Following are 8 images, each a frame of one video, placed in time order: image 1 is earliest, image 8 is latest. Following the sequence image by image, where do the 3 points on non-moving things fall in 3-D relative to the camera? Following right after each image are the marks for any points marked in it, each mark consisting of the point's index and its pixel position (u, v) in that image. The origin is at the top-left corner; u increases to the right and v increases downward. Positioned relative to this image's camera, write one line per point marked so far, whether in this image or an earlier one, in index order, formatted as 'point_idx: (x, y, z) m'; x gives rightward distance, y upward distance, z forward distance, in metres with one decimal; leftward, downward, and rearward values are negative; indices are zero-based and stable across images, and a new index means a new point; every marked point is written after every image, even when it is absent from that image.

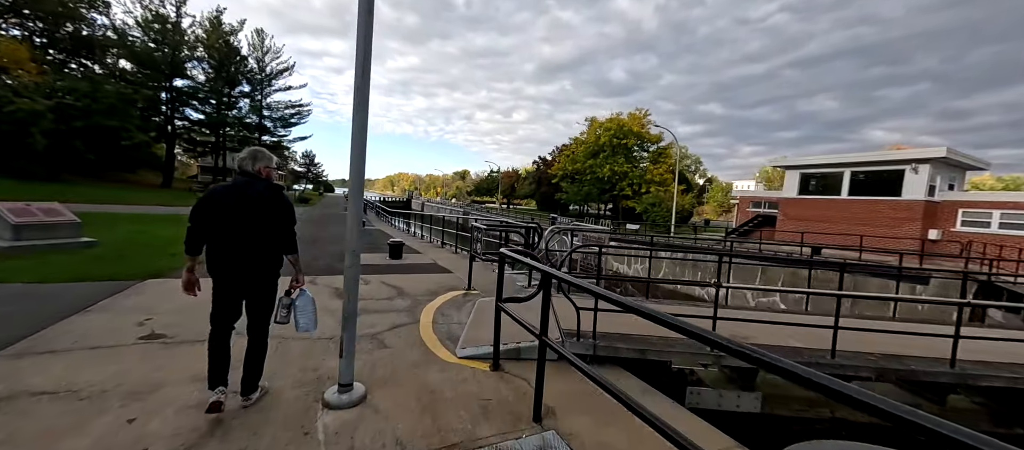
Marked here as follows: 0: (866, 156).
0: (+12.2, +2.4, +12.5) m
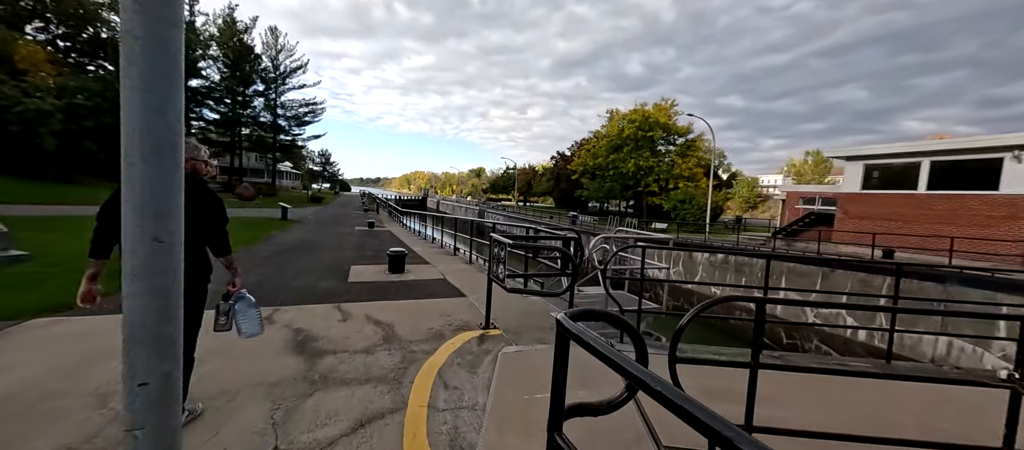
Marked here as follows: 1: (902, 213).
0: (+12.8, +2.4, +10.6) m
1: (+12.5, +0.4, +11.7) m
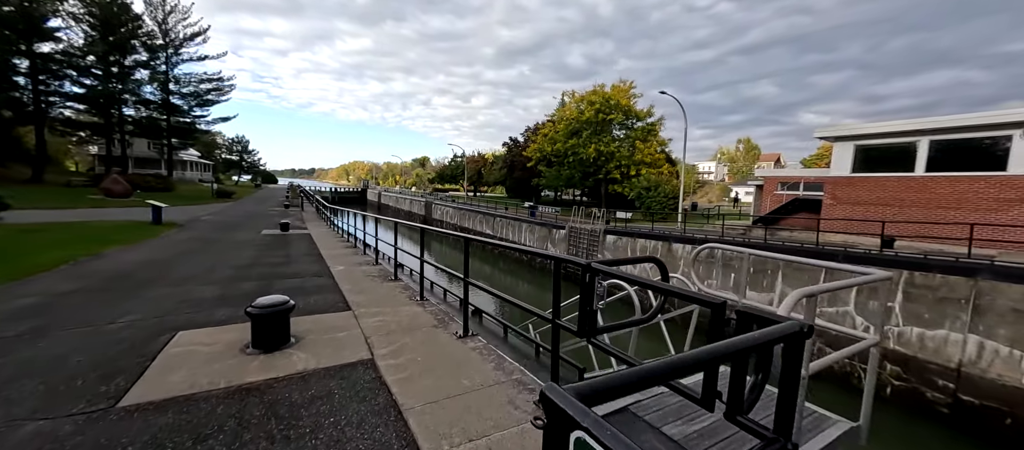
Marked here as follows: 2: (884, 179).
0: (+11.8, +2.8, +9.7) m
1: (+11.4, +0.8, +10.8) m
2: (+11.3, +1.4, +11.0) m
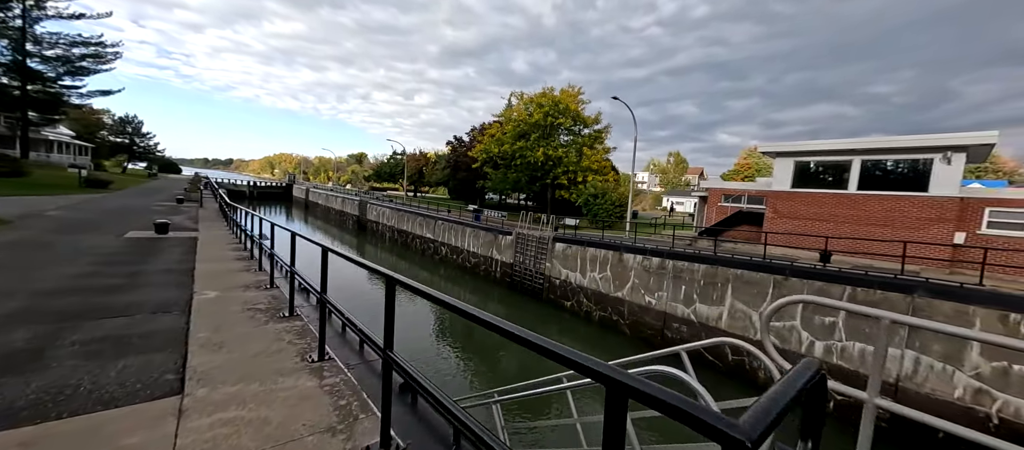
0: (+10.5, +2.3, +10.2) m
1: (+9.9, +0.3, +11.2) m
2: (+9.7, +1.0, +11.4) m
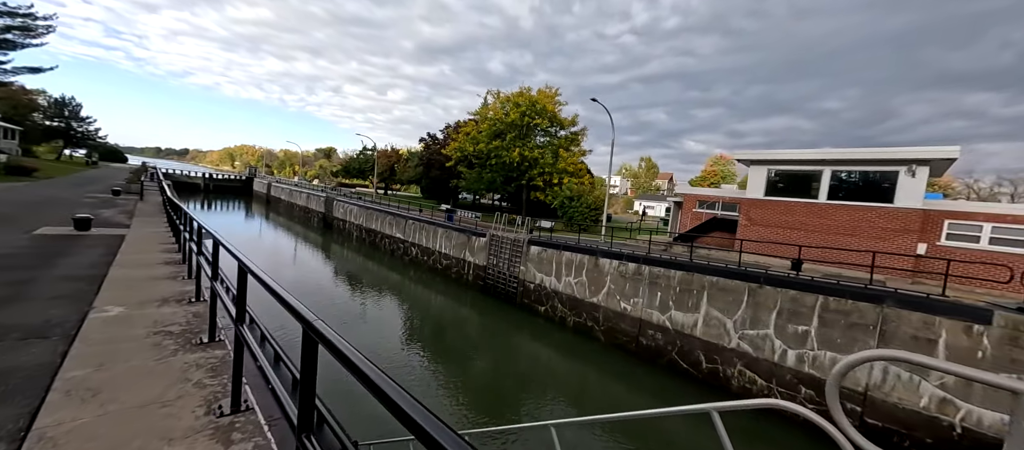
0: (+9.8, +2.1, +10.4) m
1: (+9.1, +0.1, +11.4) m
2: (+8.9, +0.7, +11.6) m
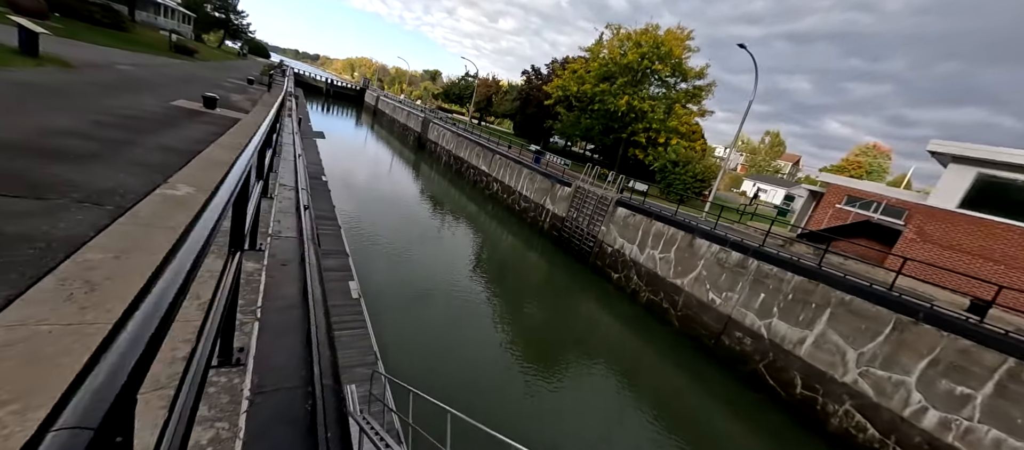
0: (+12.1, +1.0, +6.9) m
1: (+11.3, -0.7, +8.3) m
2: (+11.3, 0.0, +8.4) m
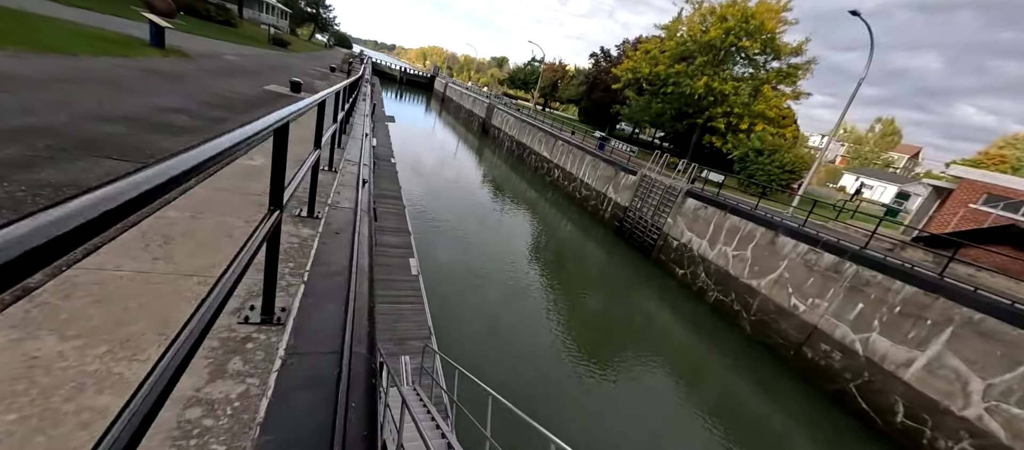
0: (+13.1, +0.6, +4.6) m
1: (+12.4, -0.9, +6.2) m
2: (+12.4, -0.3, +6.3) m
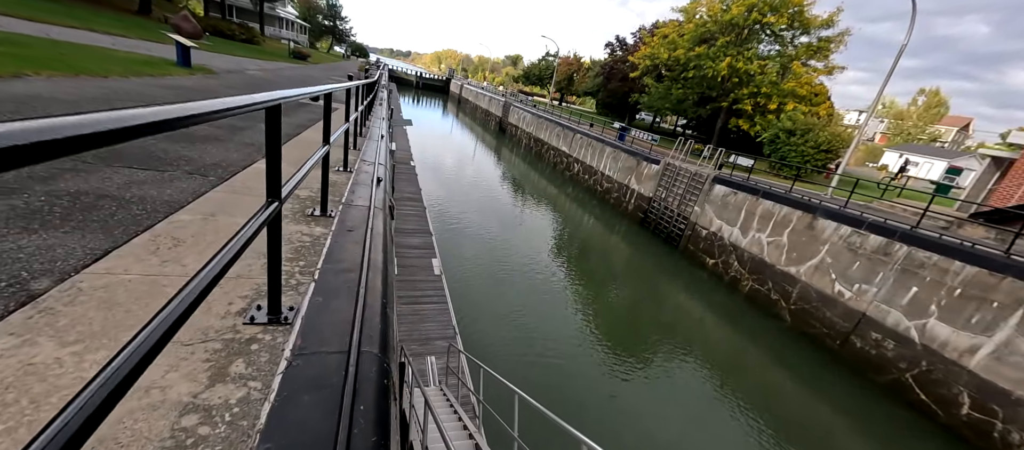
0: (+13.2, +1.3, +3.6) m
1: (+12.7, -0.2, +5.3) m
2: (+12.7, +0.4, +5.4) m
